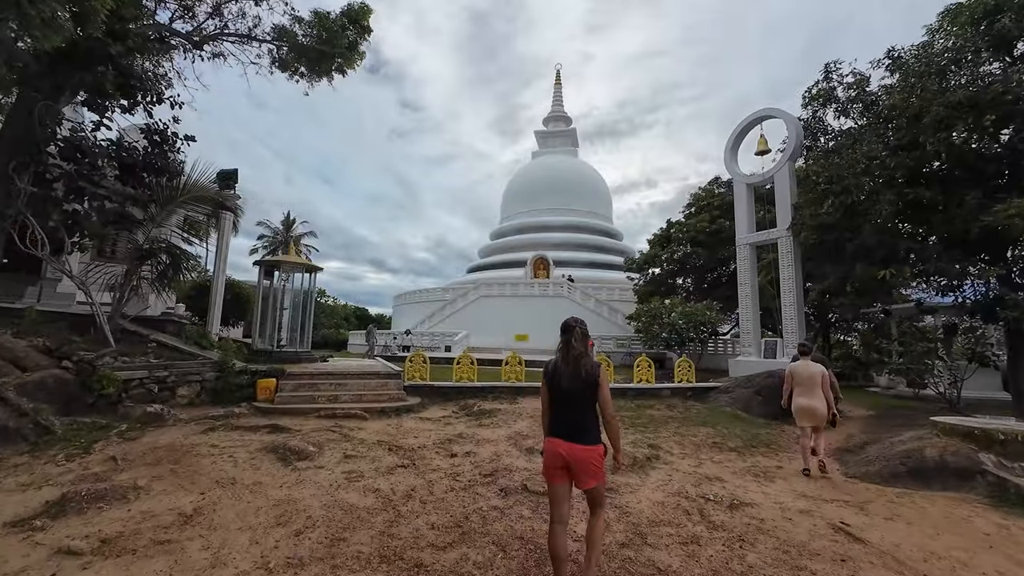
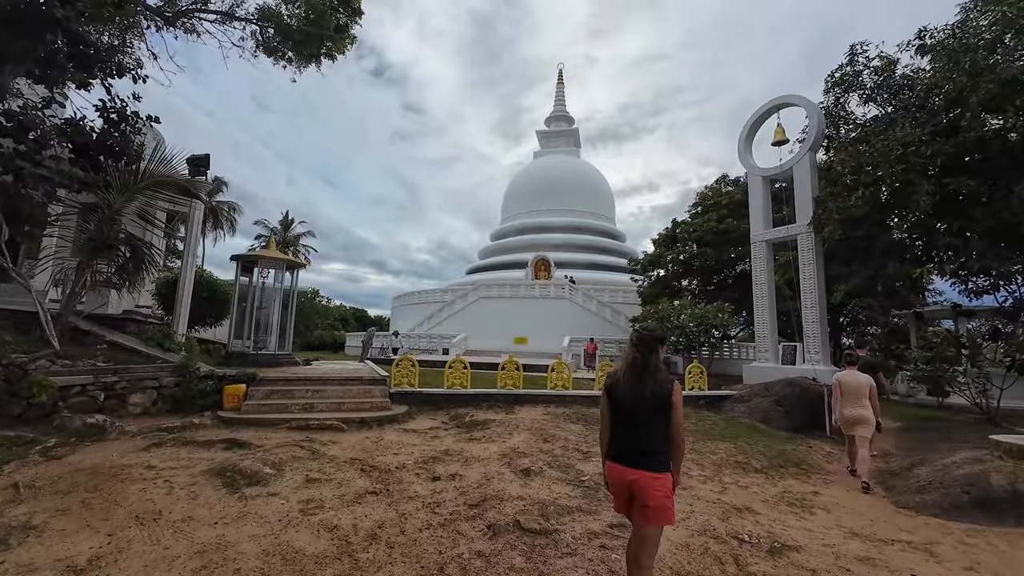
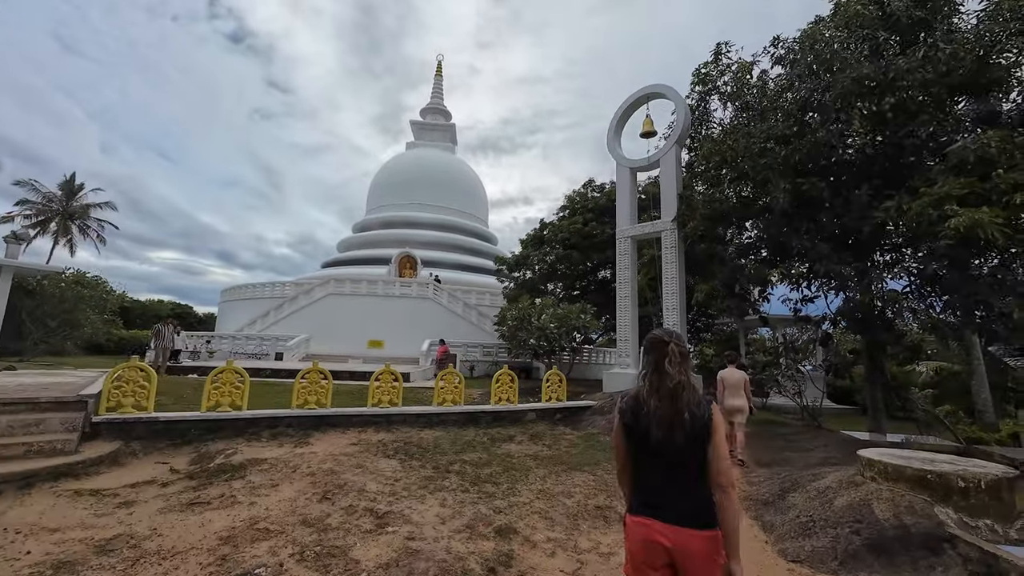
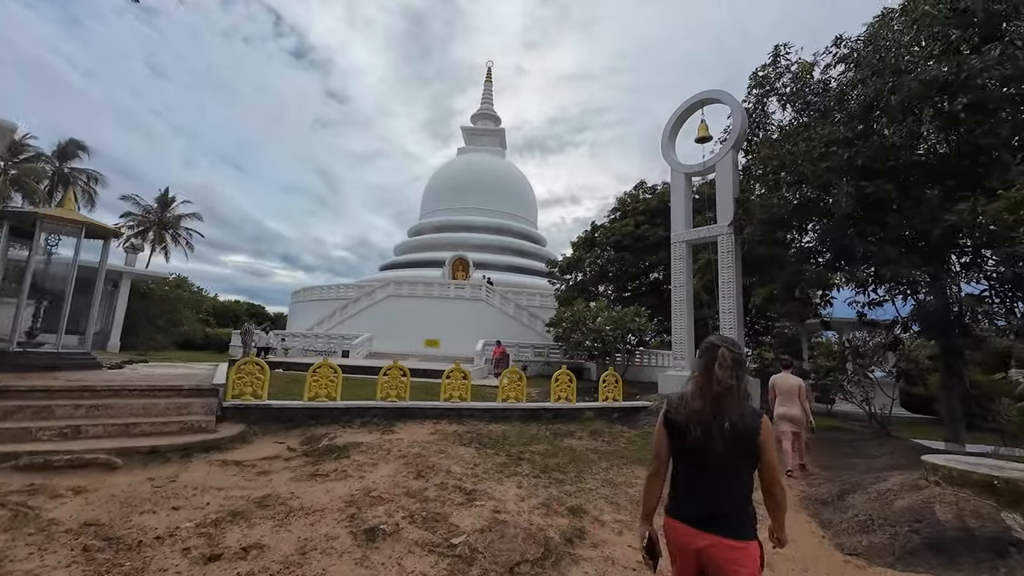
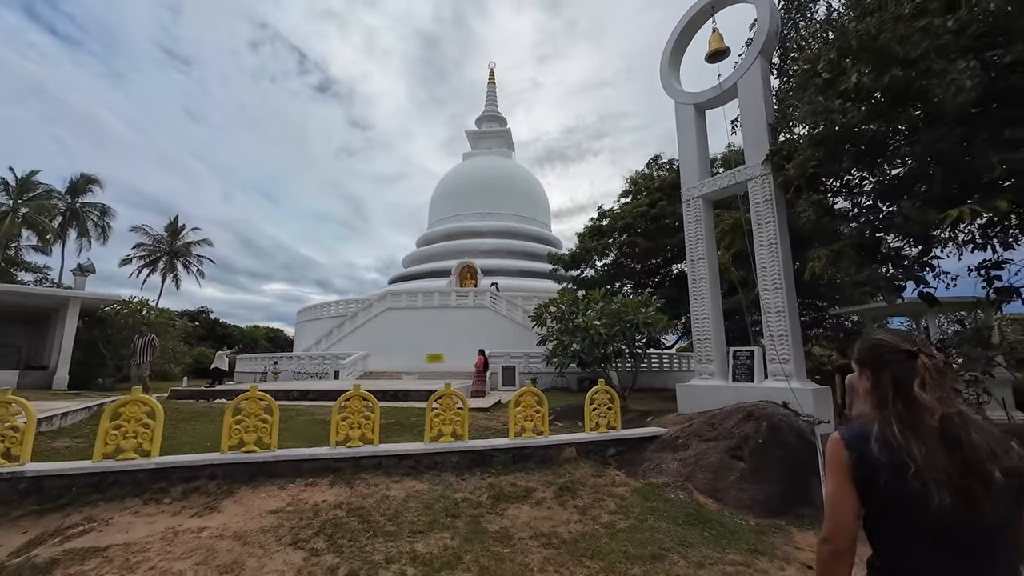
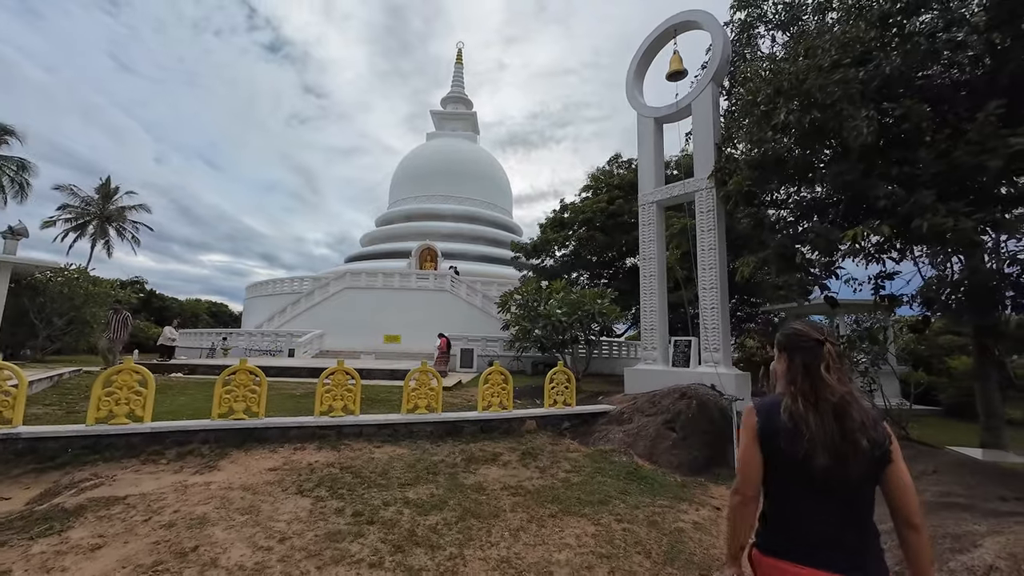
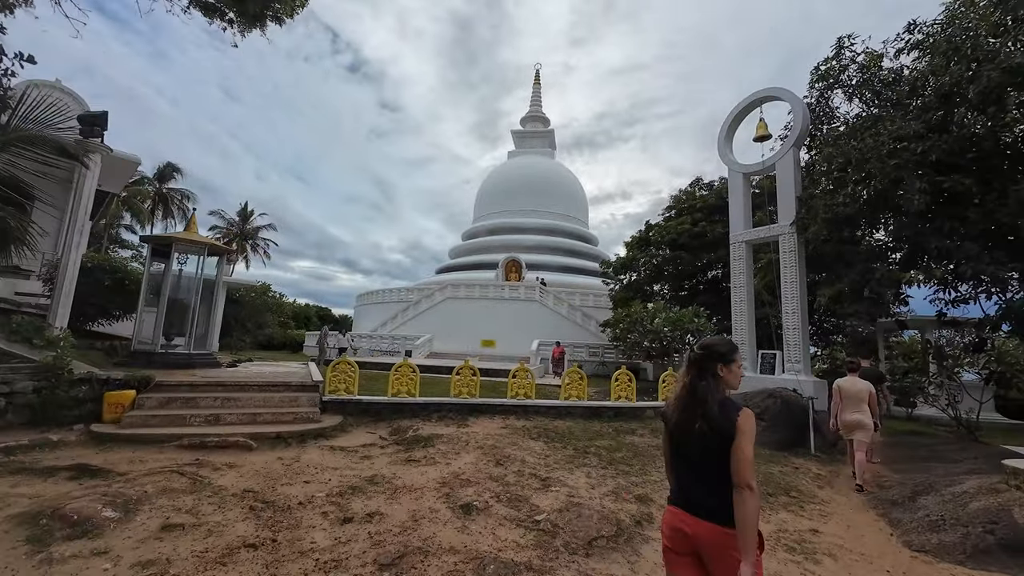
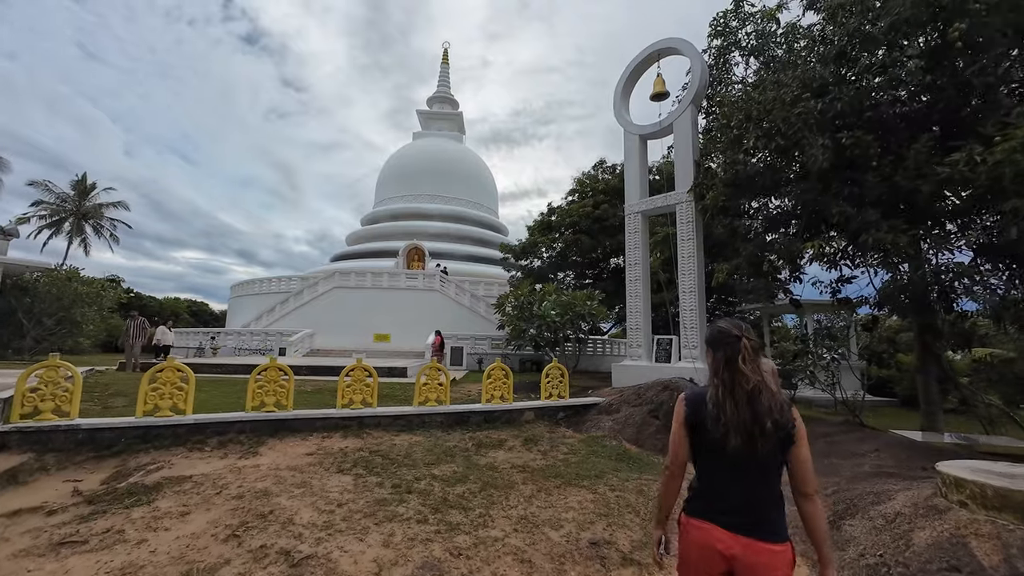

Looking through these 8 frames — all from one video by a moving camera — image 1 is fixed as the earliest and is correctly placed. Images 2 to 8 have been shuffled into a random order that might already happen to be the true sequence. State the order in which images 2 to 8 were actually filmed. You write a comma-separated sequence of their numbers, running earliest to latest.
2, 7, 4, 3, 8, 6, 5
